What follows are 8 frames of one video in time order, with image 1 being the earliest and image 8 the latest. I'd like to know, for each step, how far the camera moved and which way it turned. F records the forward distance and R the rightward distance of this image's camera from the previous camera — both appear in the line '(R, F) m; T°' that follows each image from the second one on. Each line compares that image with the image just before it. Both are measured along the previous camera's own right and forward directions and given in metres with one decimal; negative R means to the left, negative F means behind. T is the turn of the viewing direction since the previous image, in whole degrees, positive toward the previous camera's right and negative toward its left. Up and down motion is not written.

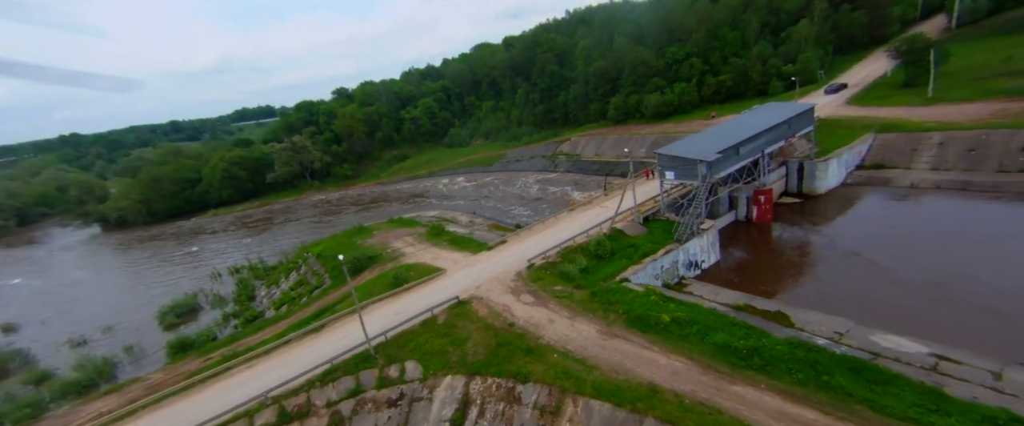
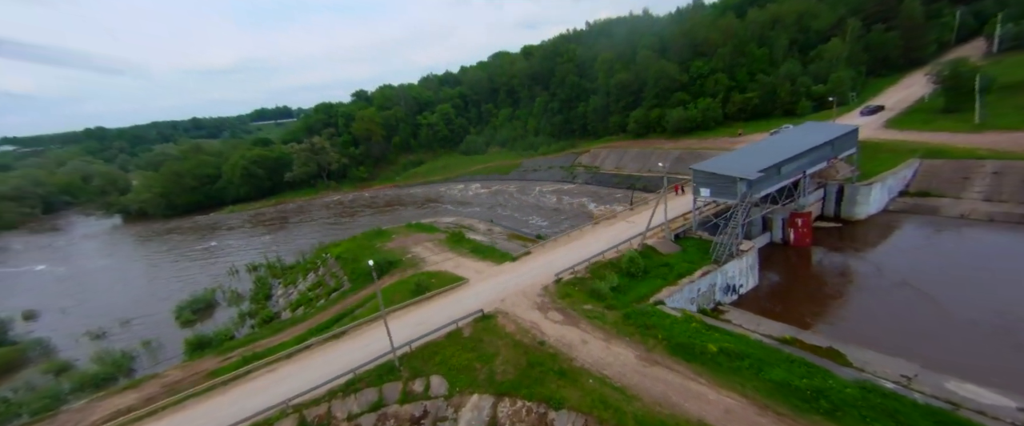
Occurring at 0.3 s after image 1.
(-1.0, +0.7) m; -1°
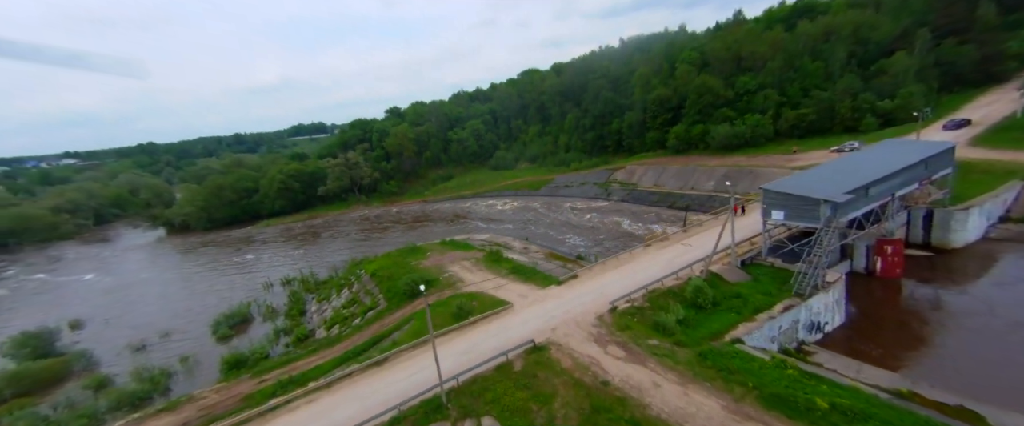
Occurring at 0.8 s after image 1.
(-1.3, +1.4) m; -3°
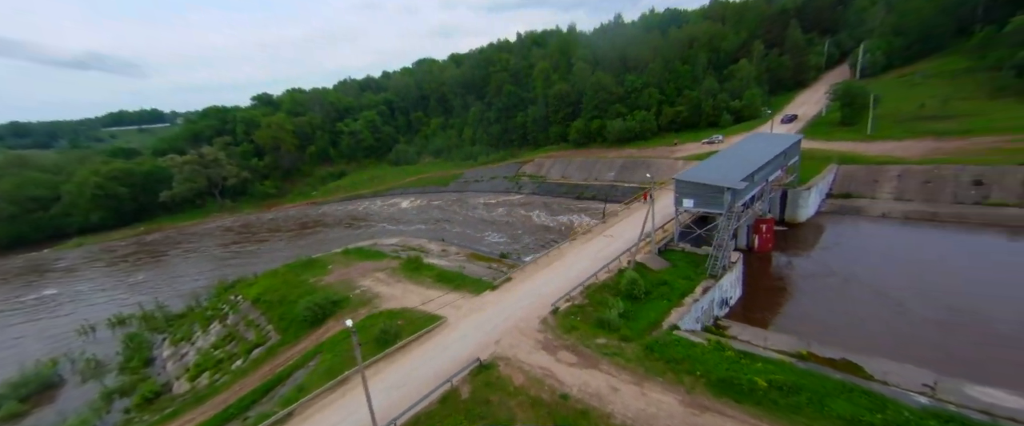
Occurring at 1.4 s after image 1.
(-1.5, +1.8) m; +16°
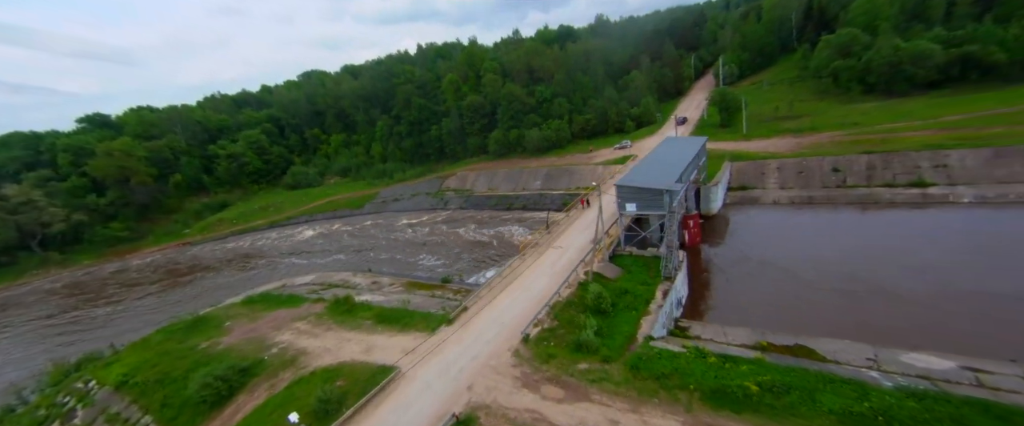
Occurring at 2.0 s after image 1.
(-1.7, +1.8) m; +14°
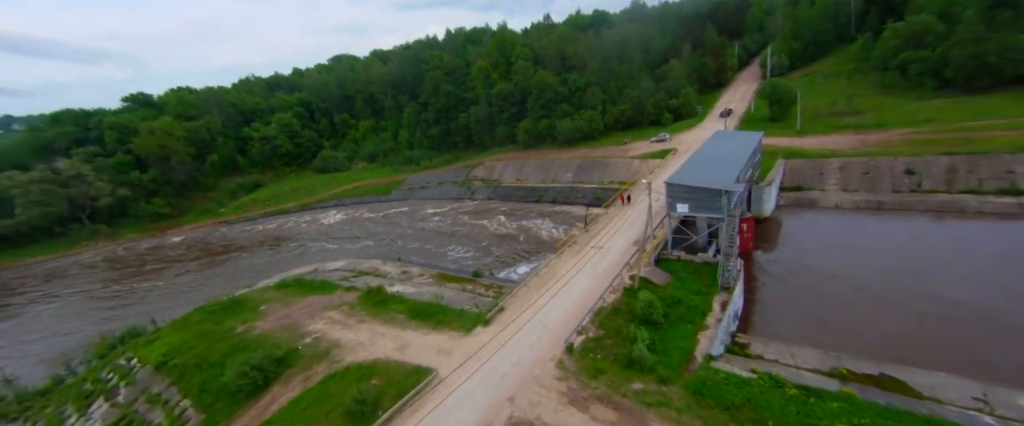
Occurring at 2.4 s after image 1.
(-0.9, +1.0) m; -3°
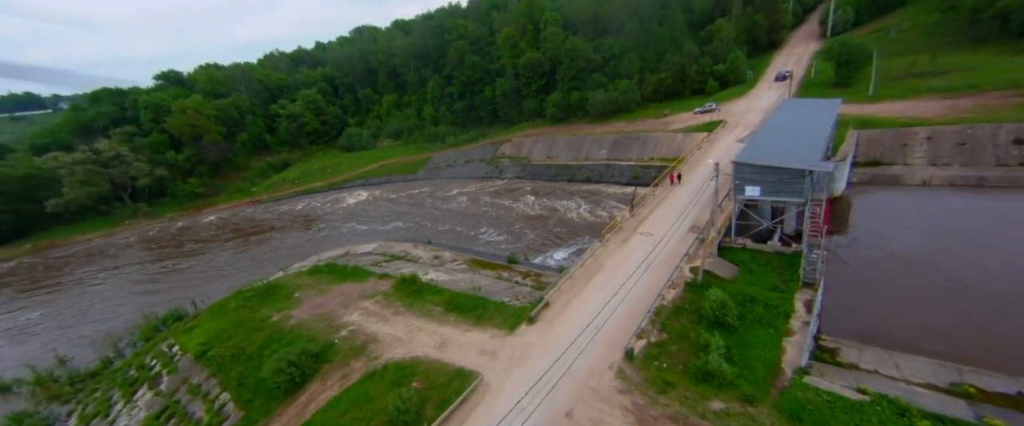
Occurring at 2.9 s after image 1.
(-0.9, +1.7) m; -4°
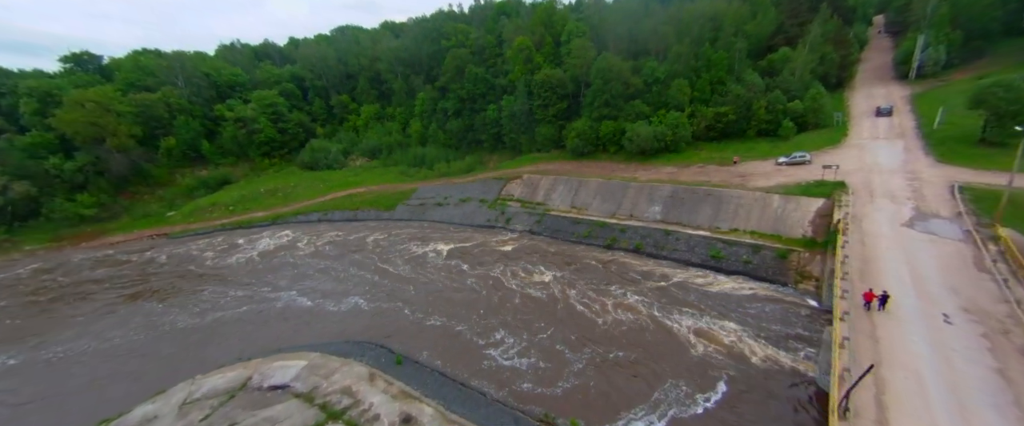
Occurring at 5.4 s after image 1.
(-2.4, +12.1) m; +2°
